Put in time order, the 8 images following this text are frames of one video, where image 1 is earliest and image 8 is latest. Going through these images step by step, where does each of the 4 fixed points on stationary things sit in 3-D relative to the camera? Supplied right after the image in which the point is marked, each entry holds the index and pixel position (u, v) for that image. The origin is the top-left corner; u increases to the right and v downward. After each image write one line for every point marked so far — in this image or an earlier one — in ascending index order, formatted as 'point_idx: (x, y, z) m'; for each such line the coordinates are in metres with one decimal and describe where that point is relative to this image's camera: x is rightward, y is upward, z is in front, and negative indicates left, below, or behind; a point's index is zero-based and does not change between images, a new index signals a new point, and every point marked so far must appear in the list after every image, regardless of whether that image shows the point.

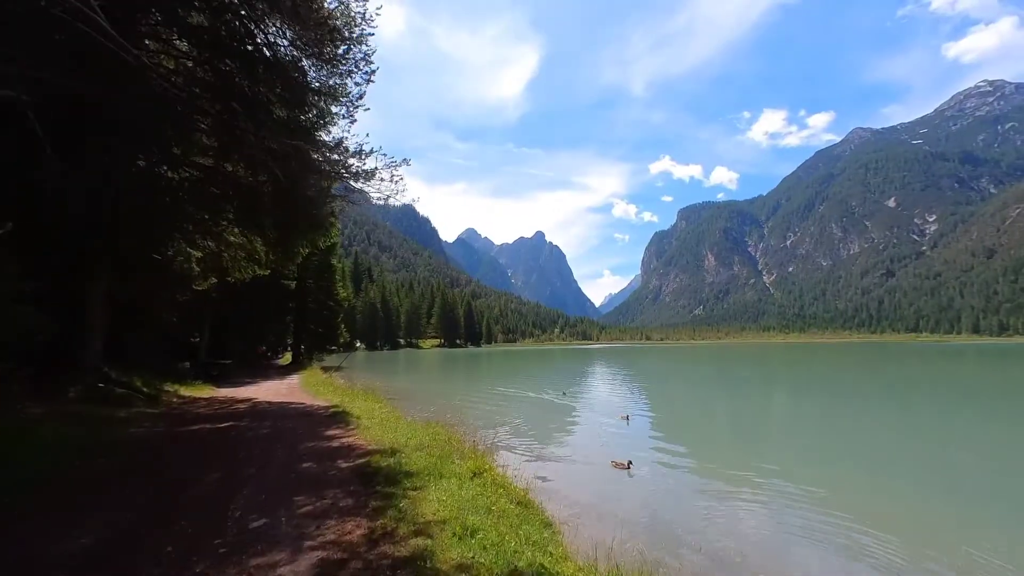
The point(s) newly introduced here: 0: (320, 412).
0: (-7.4, -4.9, +14.3) m
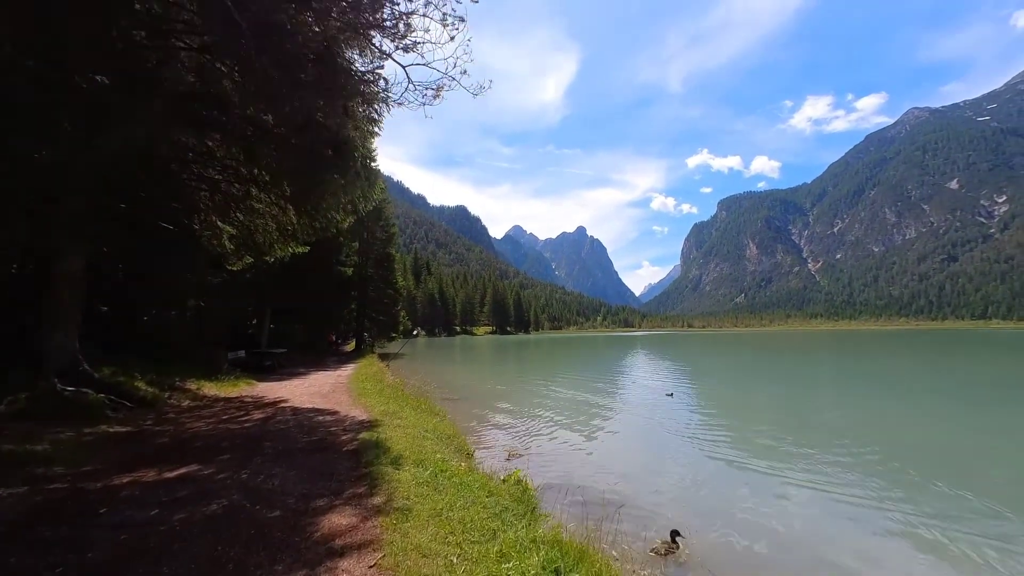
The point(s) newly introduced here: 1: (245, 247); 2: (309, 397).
0: (-4.1, -3.9, +9.2) m
1: (-14.7, +2.3, +20.1) m
2: (-9.3, -5.0, +16.8) m
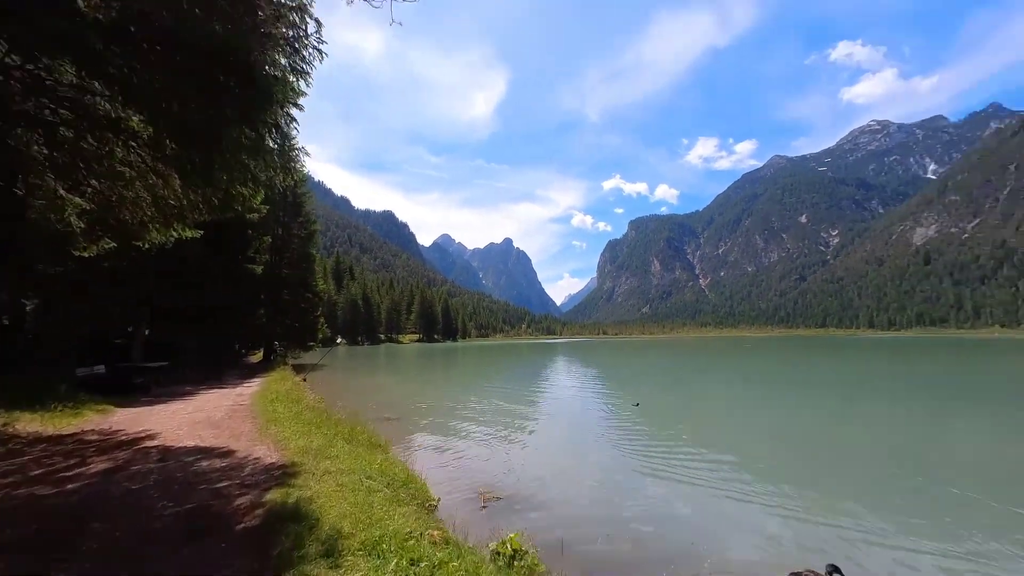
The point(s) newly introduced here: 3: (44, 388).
0: (-4.3, -3.6, +6.0) m
1: (-16.7, +2.6, +14.8) m
2: (-10.8, -4.8, +12.4) m
3: (-19.7, -4.2, +15.2) m
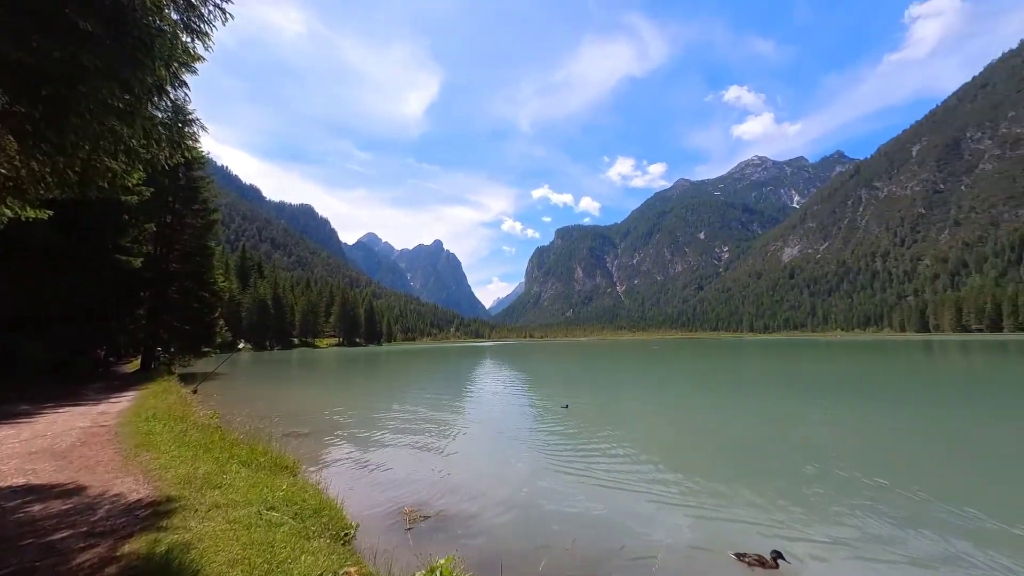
0: (-5.3, -3.5, +4.7) m
1: (-19.0, +2.9, +11.0) m
2: (-12.9, -4.6, +9.7) m
3: (-22.2, -3.8, +10.8) m
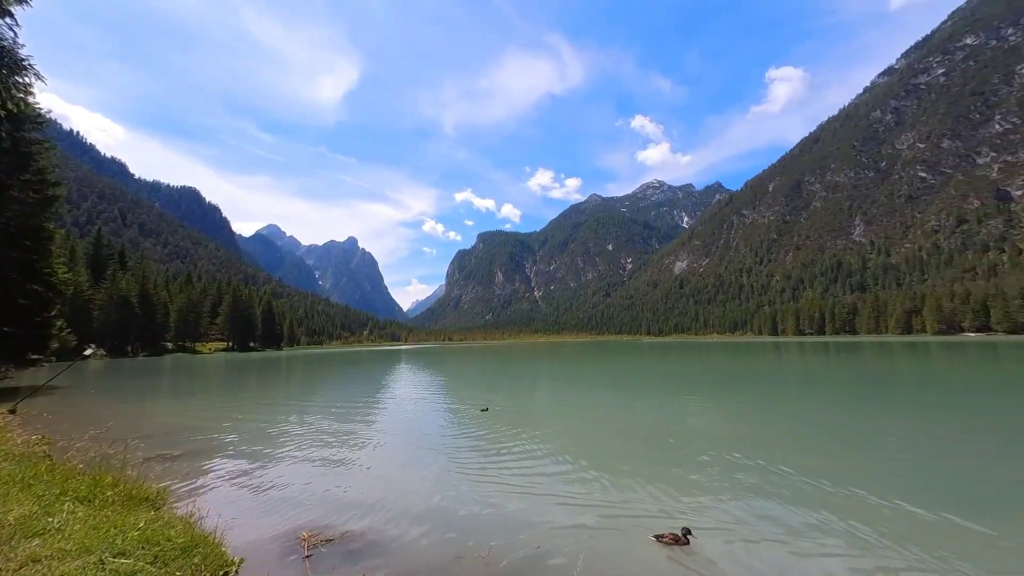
0: (-6.2, -3.4, +3.2) m
1: (-20.7, +3.4, +6.6) m
2: (-14.7, -4.2, +6.5) m
3: (-24.0, -3.2, +5.6) m
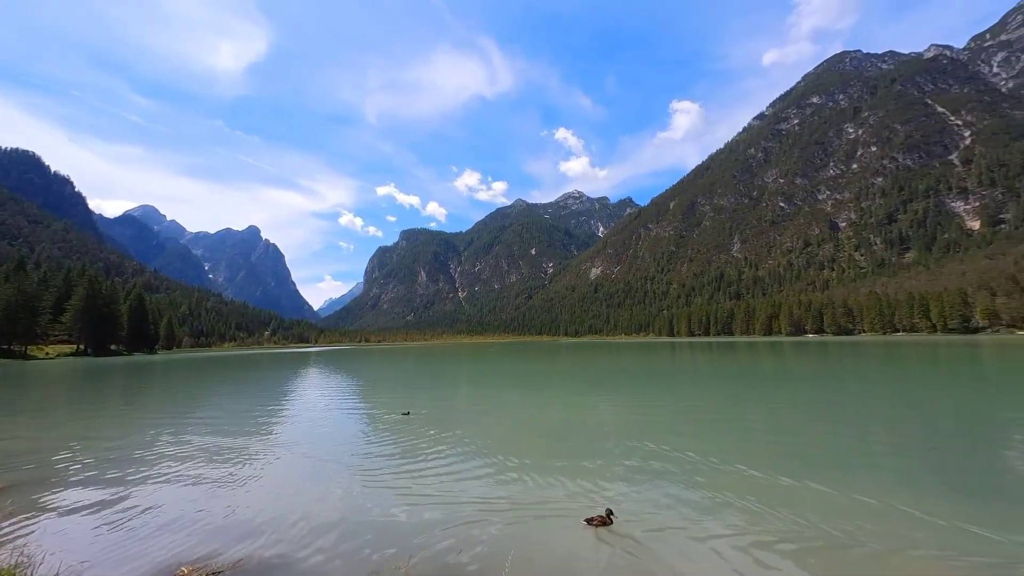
0: (-6.7, -3.2, +2.0) m
1: (-21.4, +3.9, +2.4) m
2: (-15.7, -3.8, +3.5) m
3: (-24.6, -2.6, +0.7) m
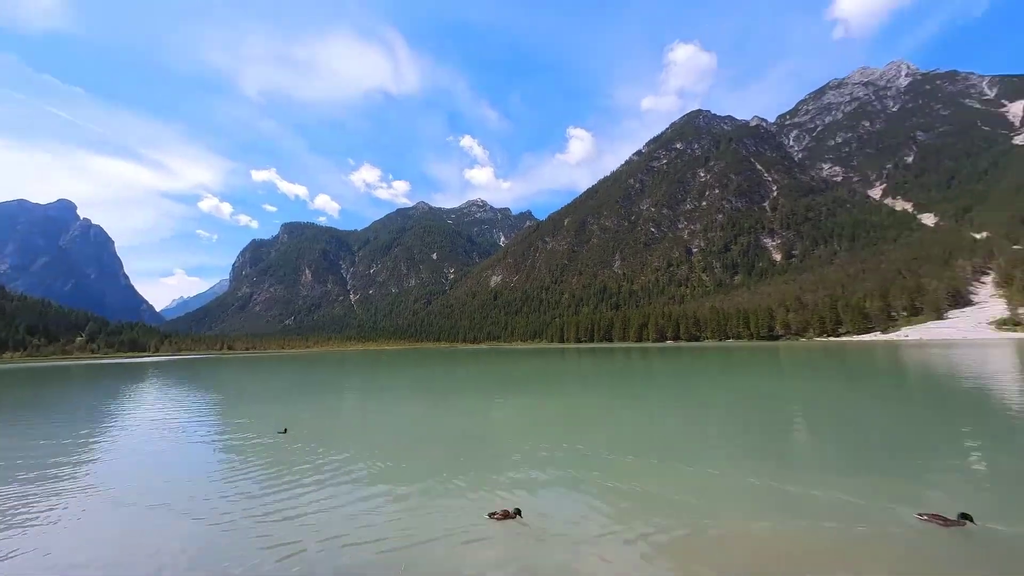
0: (-6.4, -2.9, +0.1) m
1: (-20.4, +4.8, -3.4) m
2: (-15.5, -3.2, -1.0) m
3: (-23.2, -1.5, -6.1) m
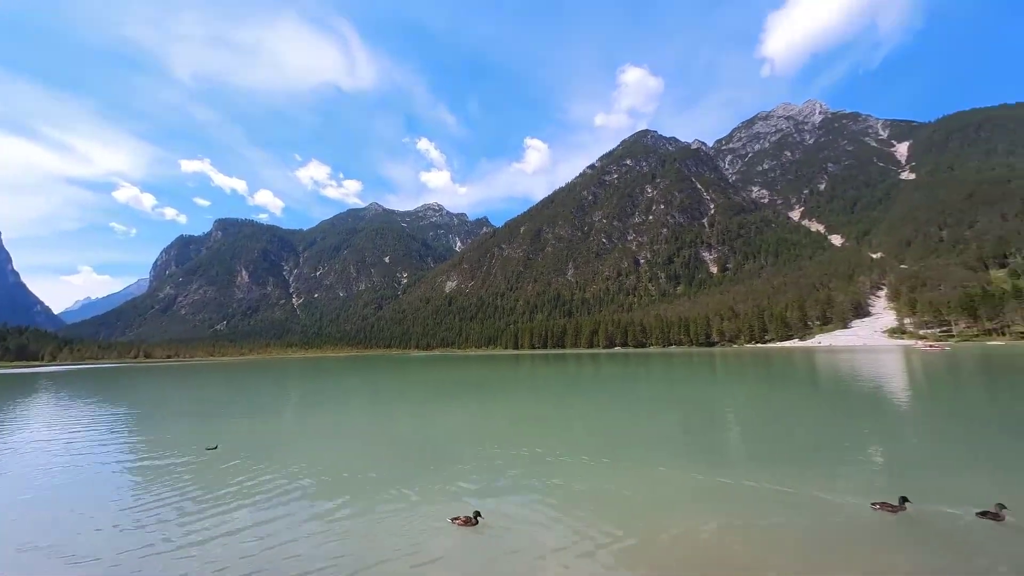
0: (-6.1, -2.7, -1.0) m
1: (-19.4, +5.4, -6.1) m
2: (-15.0, -2.7, -3.2) m
3: (-22.0, -0.9, -9.2) m
